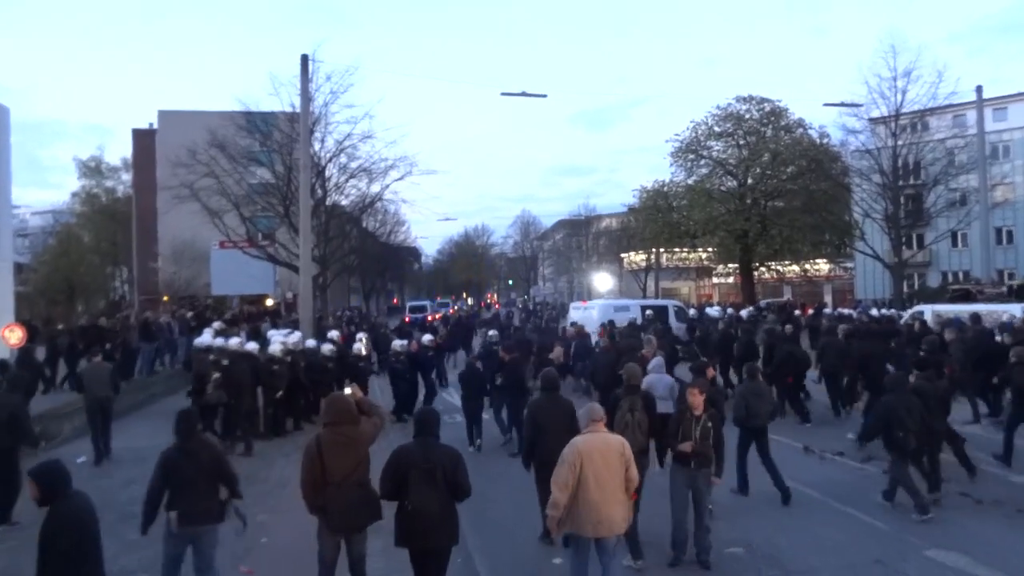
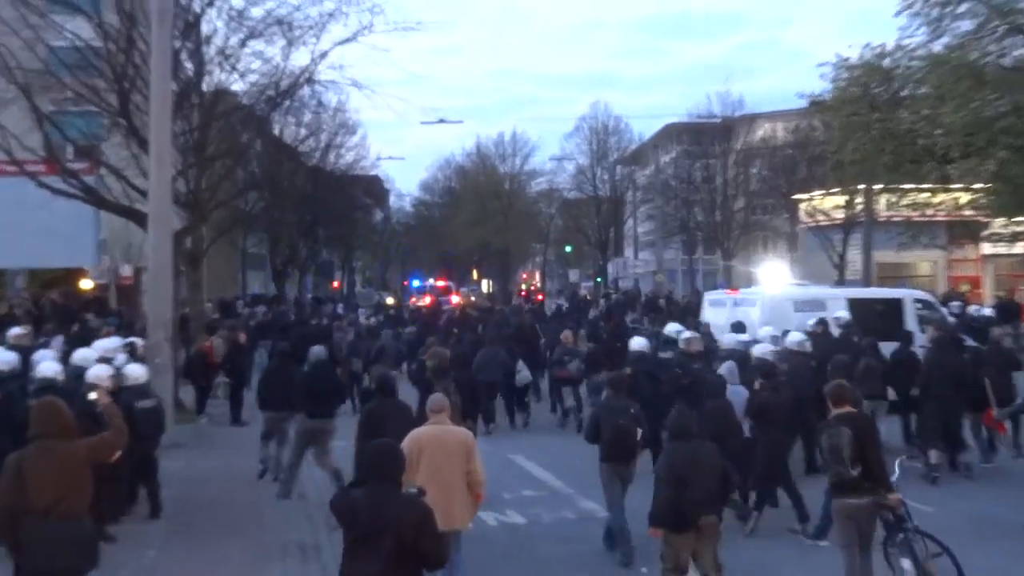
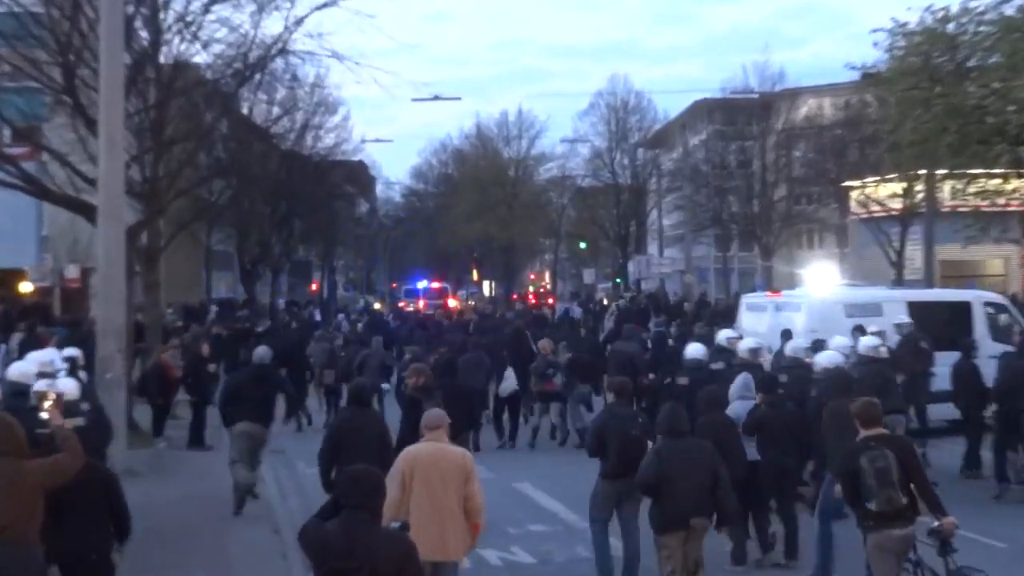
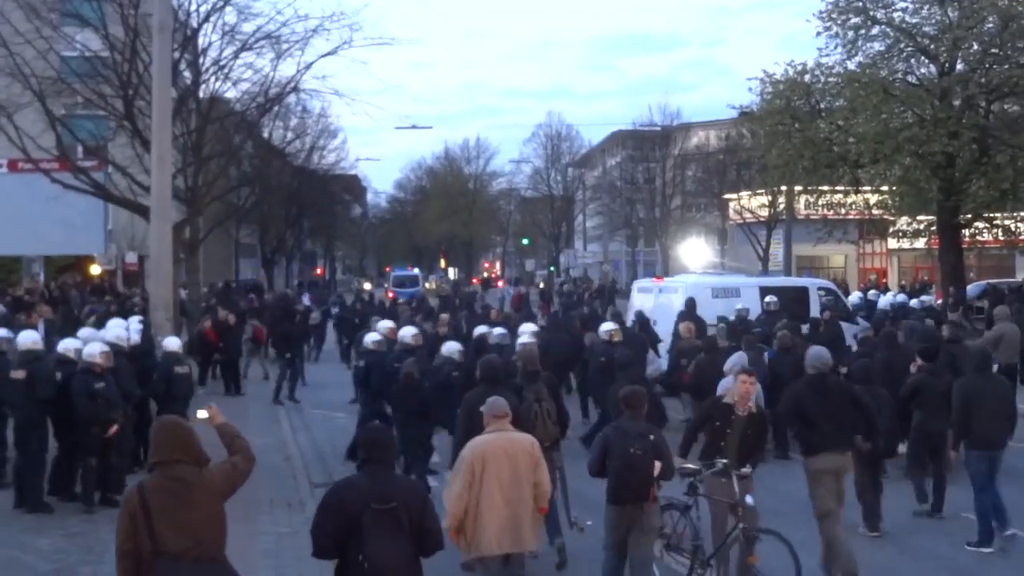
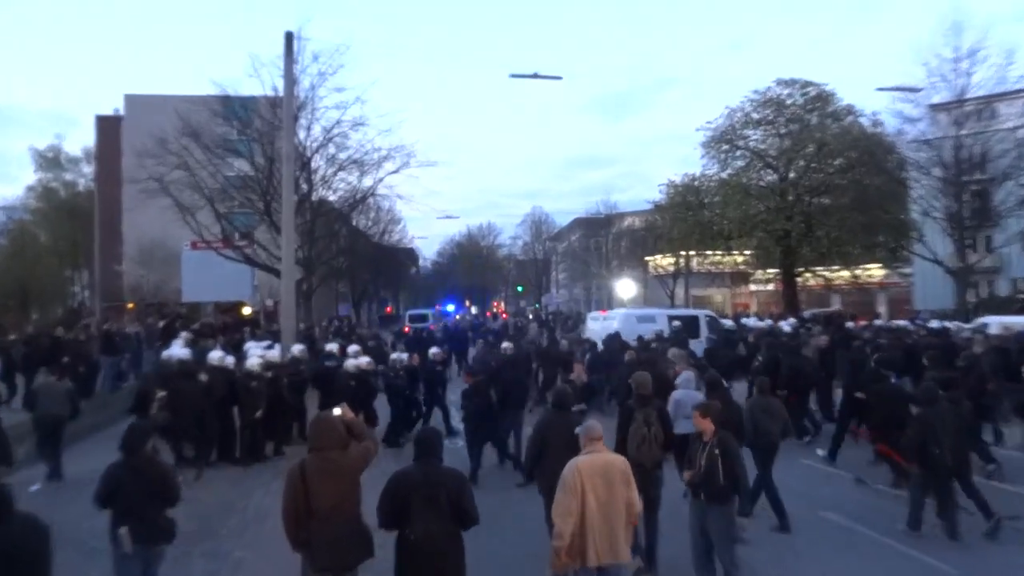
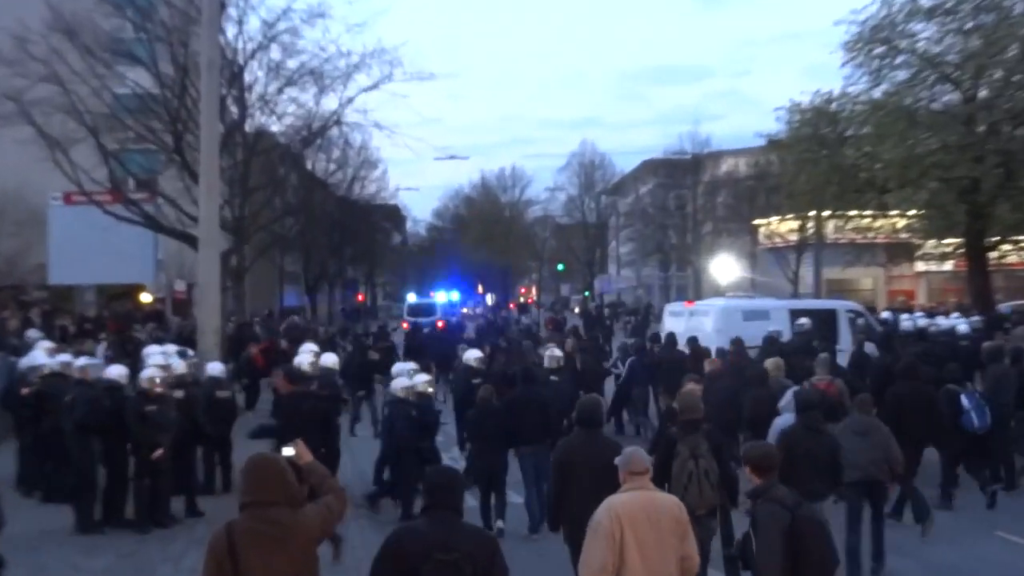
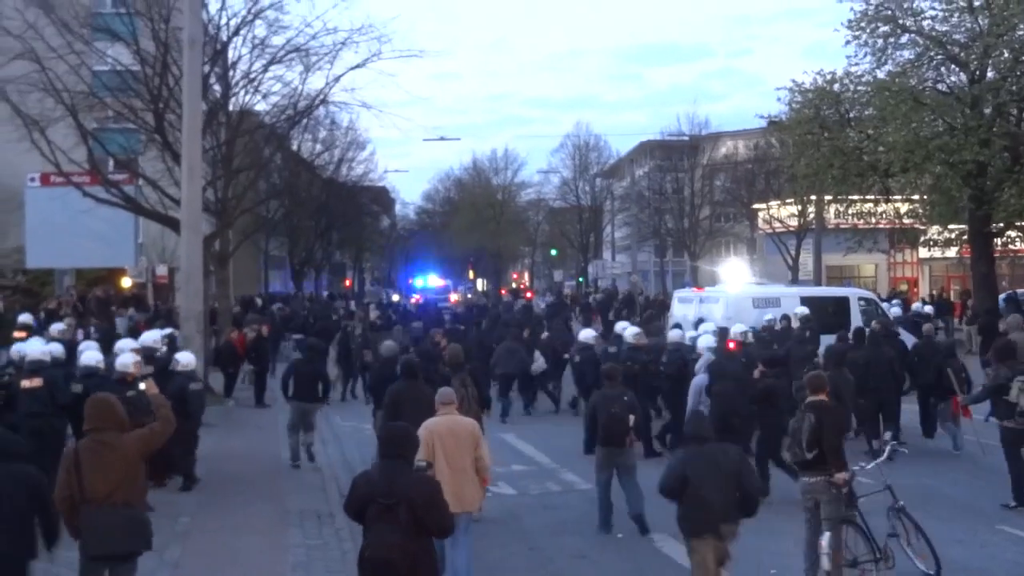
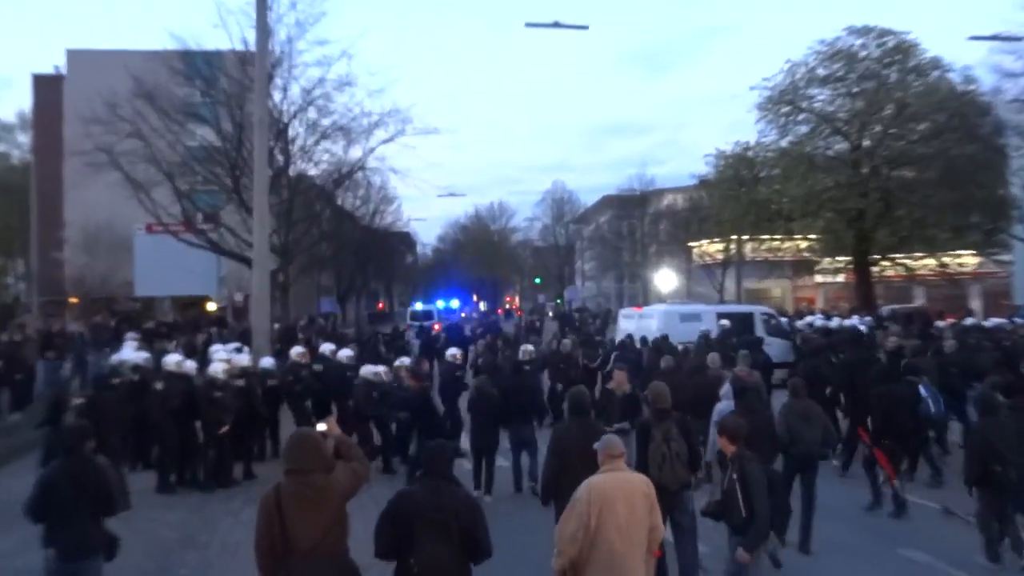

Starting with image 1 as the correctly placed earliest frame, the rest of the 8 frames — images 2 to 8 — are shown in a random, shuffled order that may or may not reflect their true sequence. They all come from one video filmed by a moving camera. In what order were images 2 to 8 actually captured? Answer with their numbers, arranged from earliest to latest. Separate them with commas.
5, 8, 6, 4, 7, 2, 3
